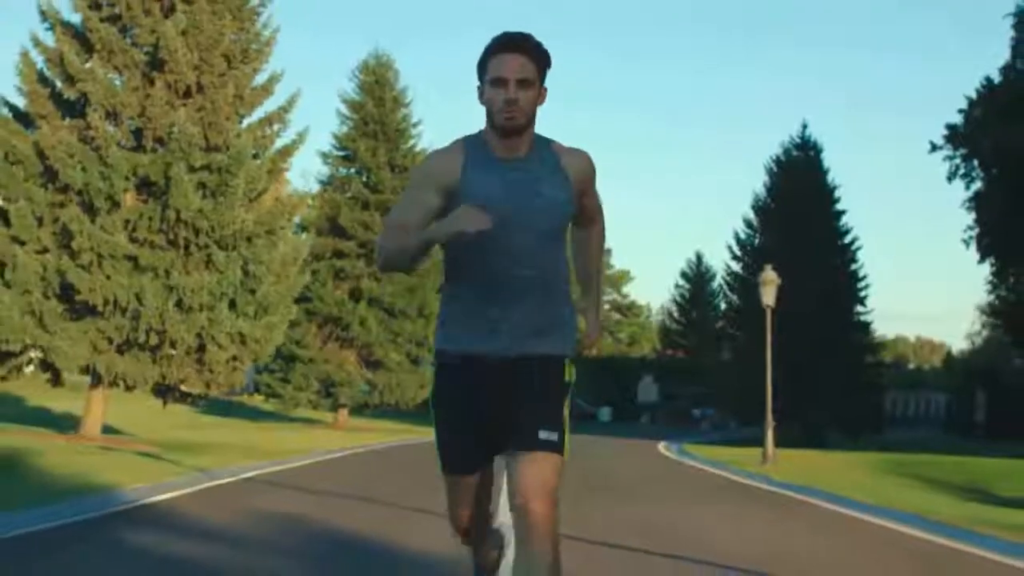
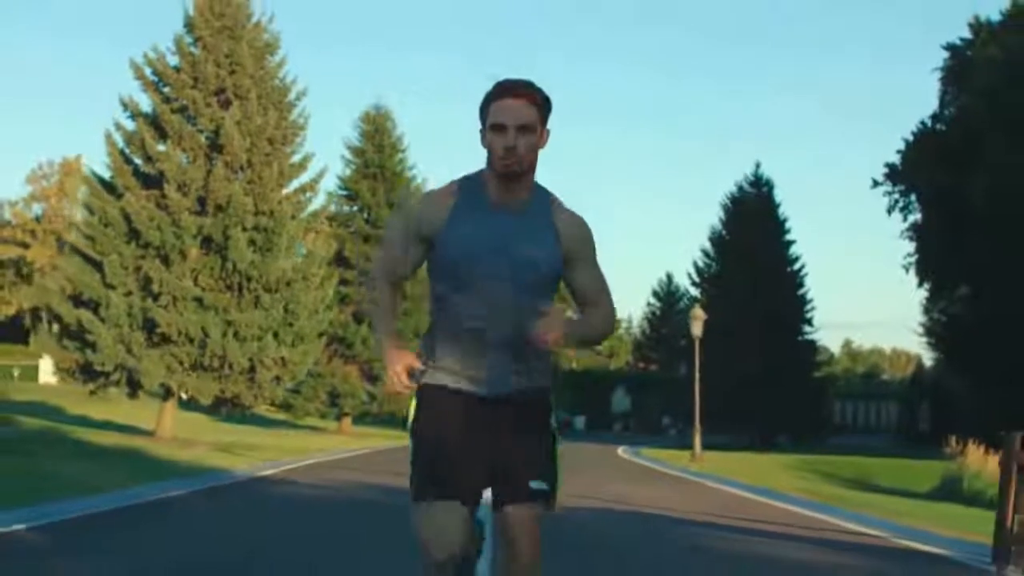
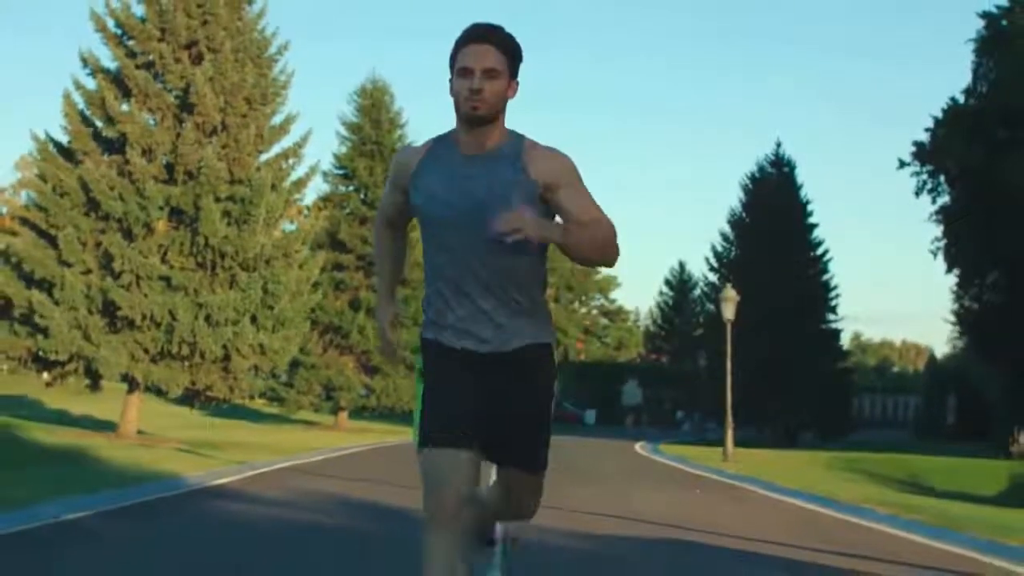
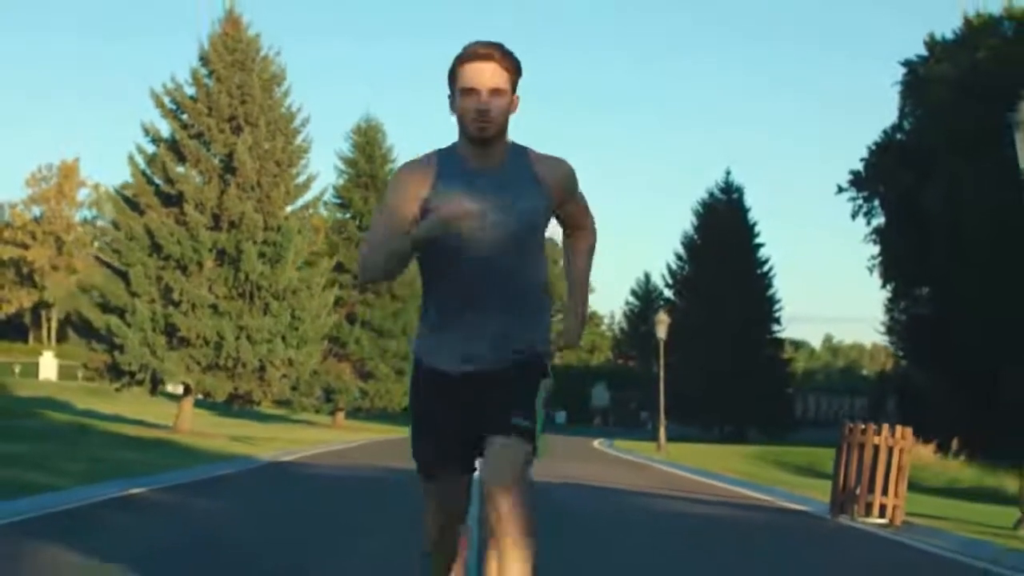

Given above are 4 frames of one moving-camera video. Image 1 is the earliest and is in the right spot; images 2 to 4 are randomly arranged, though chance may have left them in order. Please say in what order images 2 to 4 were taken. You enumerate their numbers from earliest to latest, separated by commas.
3, 2, 4
